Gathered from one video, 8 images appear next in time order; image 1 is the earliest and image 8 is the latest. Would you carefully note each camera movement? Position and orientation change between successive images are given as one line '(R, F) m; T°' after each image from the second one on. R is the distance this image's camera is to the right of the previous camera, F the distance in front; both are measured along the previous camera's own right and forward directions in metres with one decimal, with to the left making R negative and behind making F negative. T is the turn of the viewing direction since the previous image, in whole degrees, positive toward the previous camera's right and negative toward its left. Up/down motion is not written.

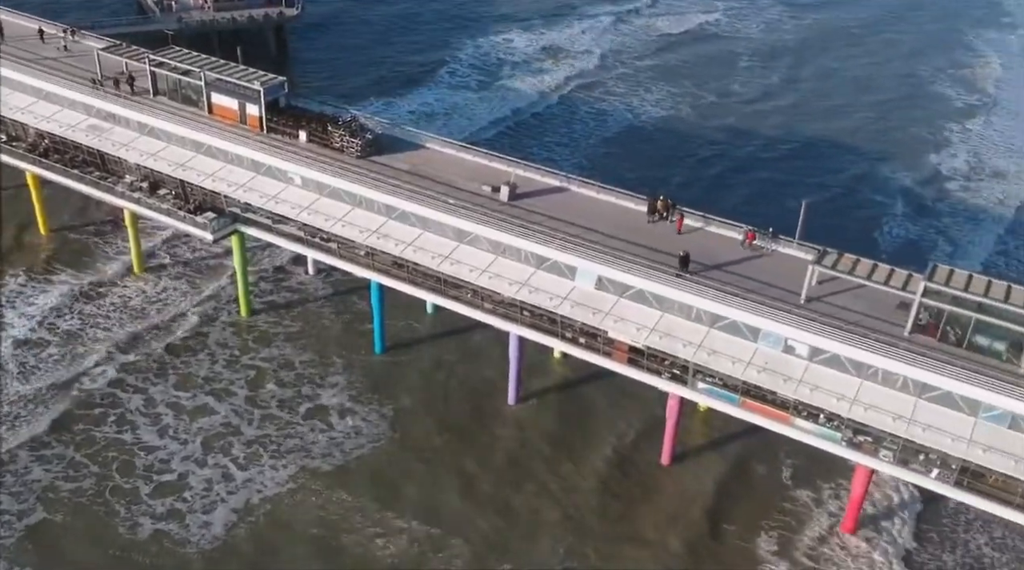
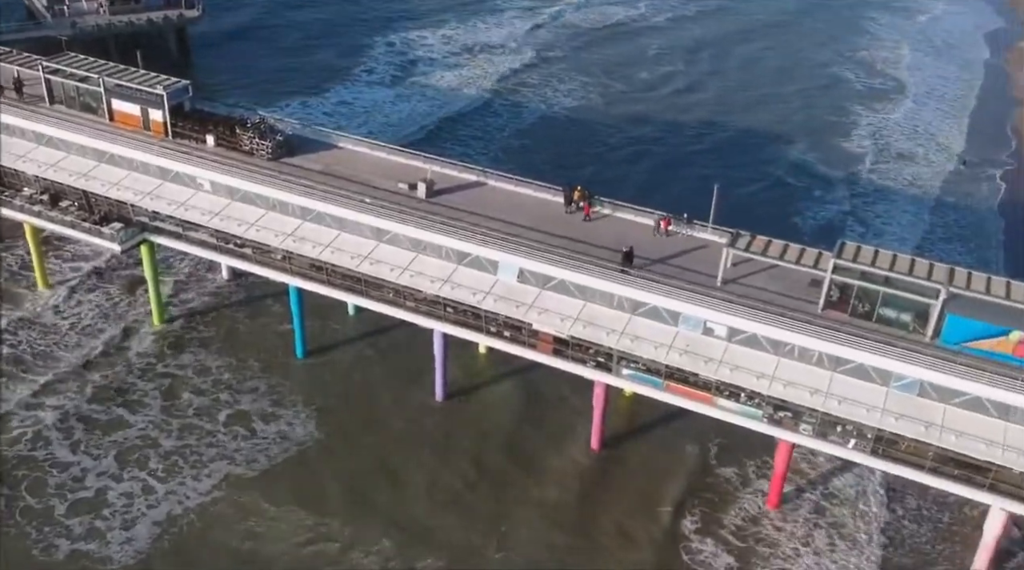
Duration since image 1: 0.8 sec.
(-0.1, 0.0) m; +5°
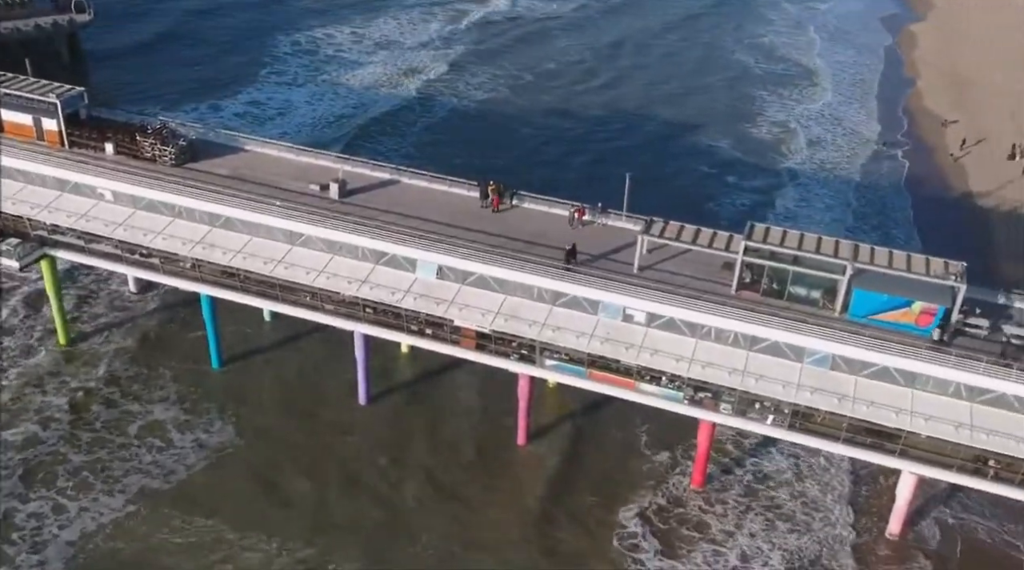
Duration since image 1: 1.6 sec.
(-4.6, +2.5) m; -5°
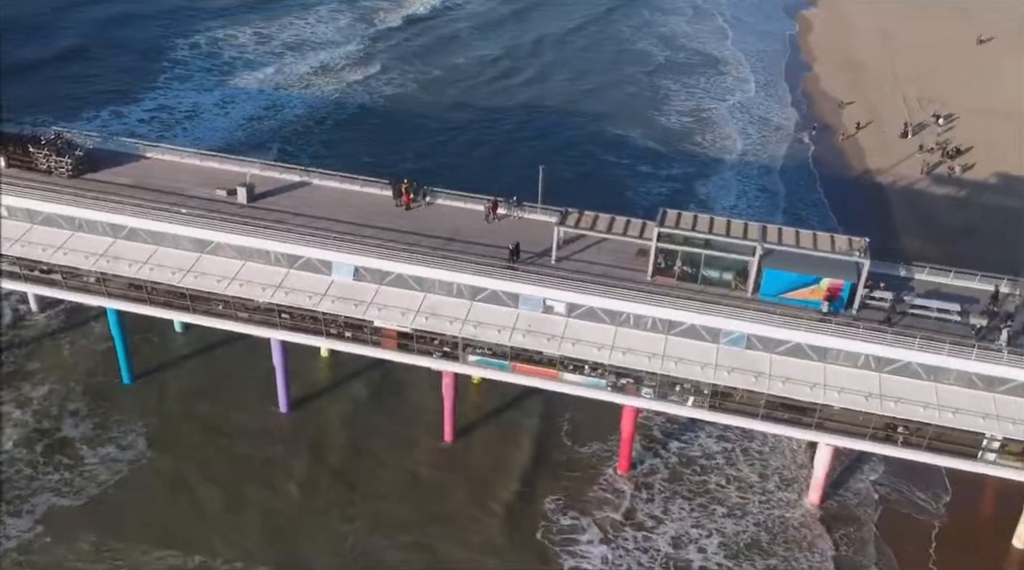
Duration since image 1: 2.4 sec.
(-0.1, +0.1) m; +5°
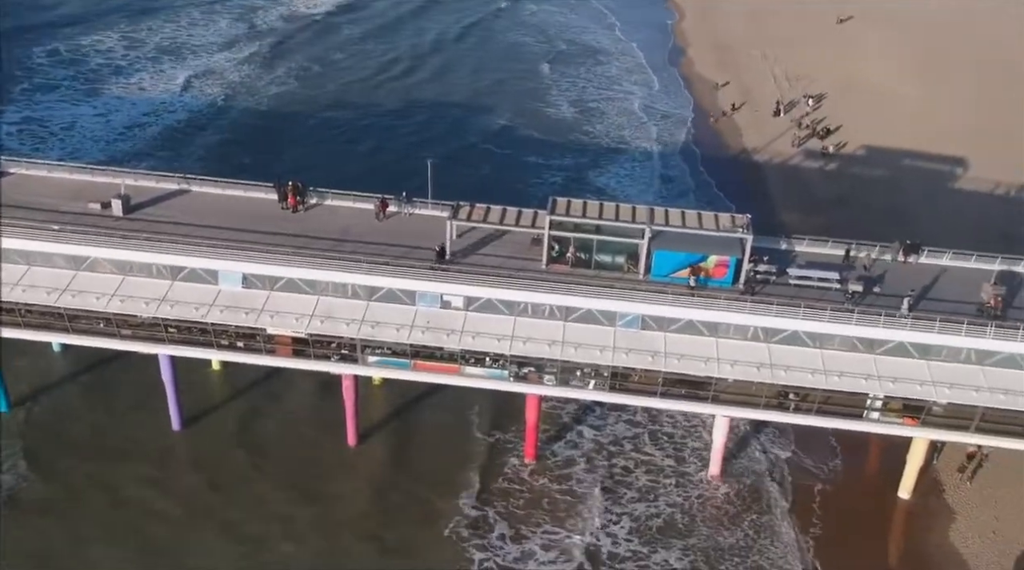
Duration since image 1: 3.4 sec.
(-0.2, +0.1) m; +7°
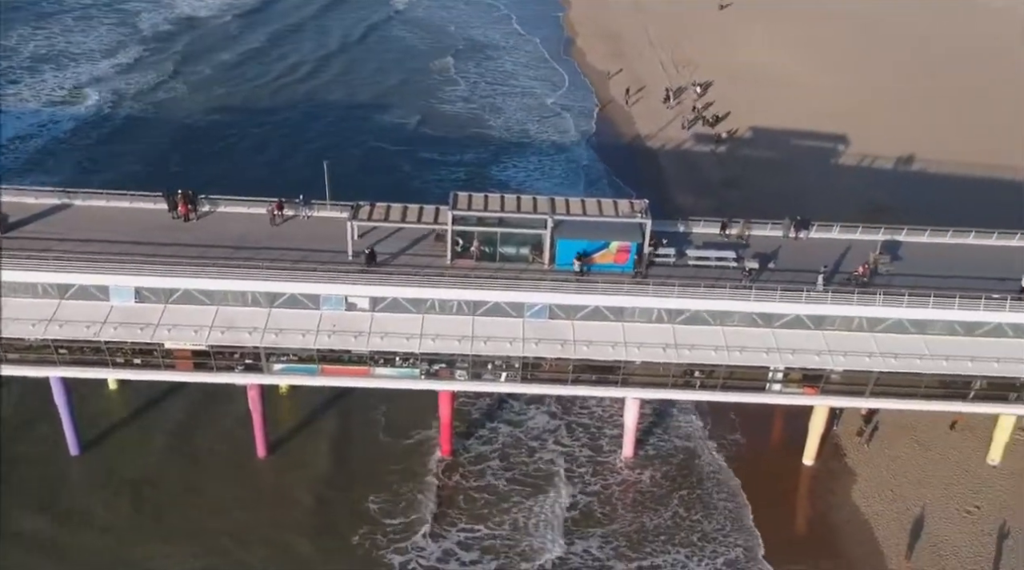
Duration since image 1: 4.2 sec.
(-0.2, +0.1) m; +6°
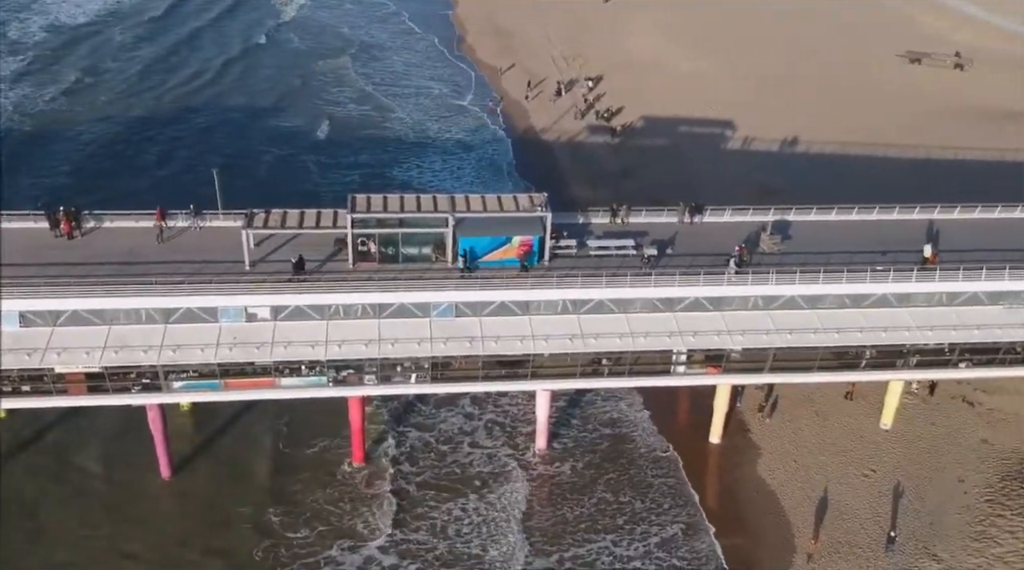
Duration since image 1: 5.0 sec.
(-0.2, 0.0) m; +6°
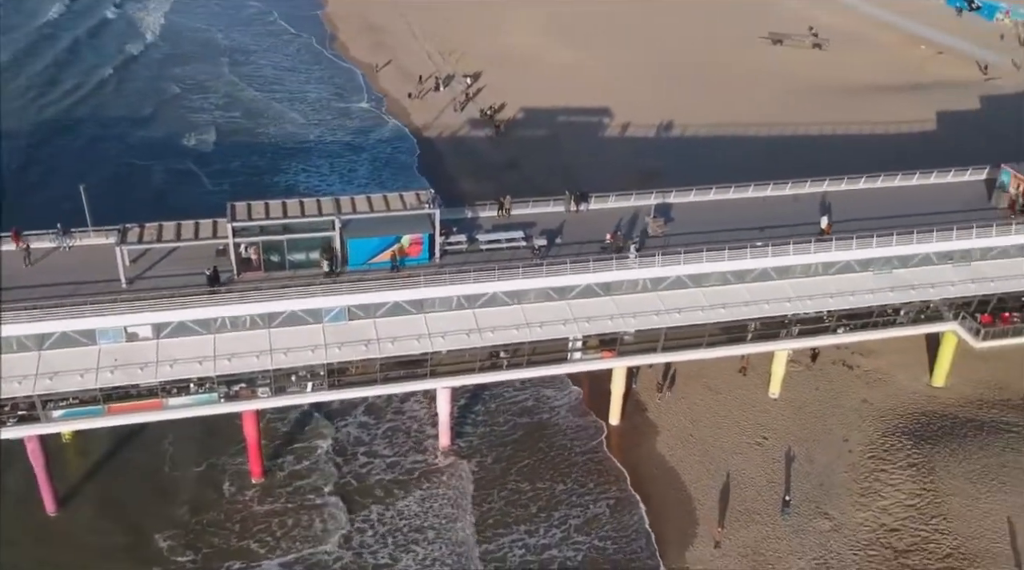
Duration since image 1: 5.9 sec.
(-0.1, +0.1) m; +7°
